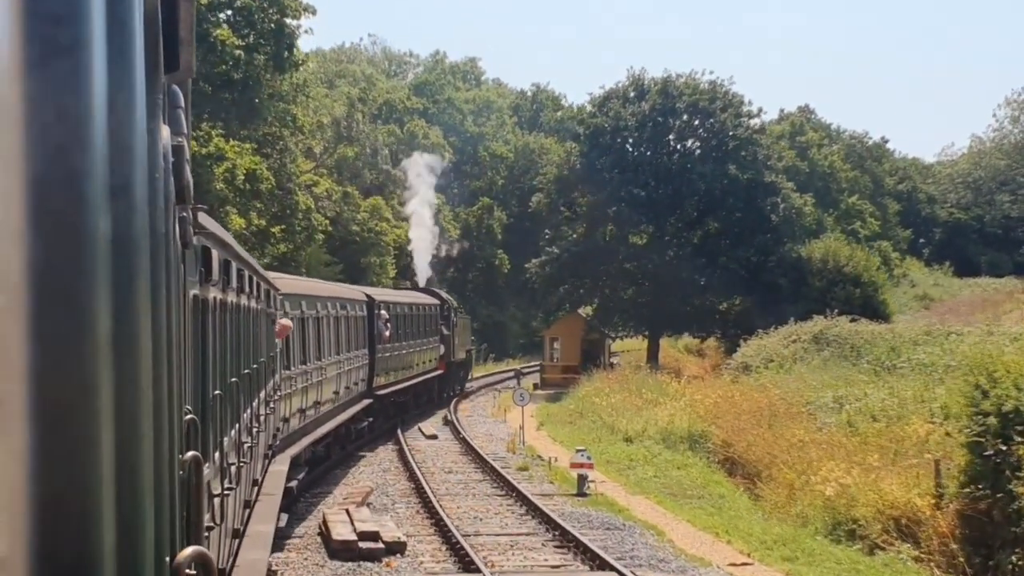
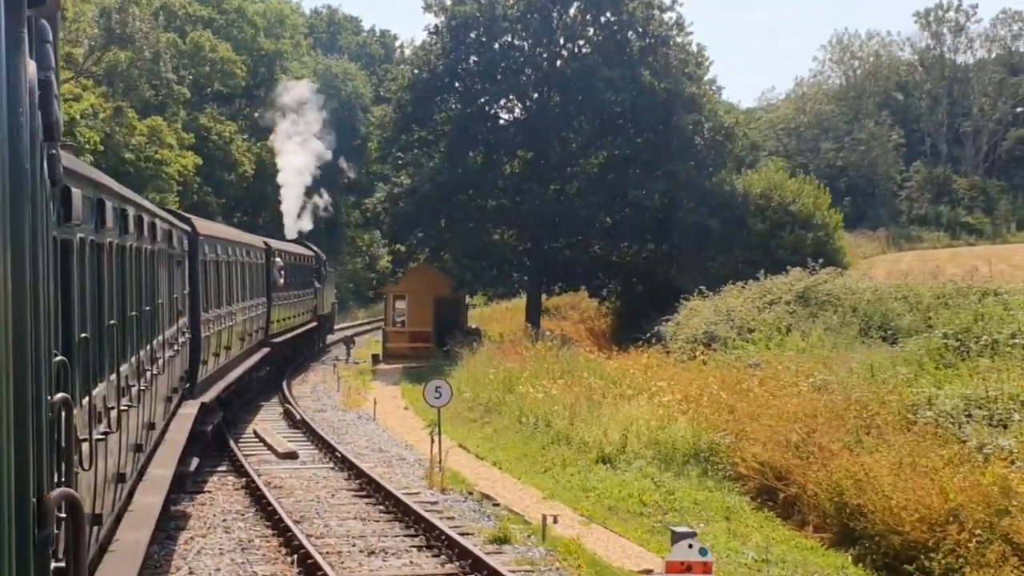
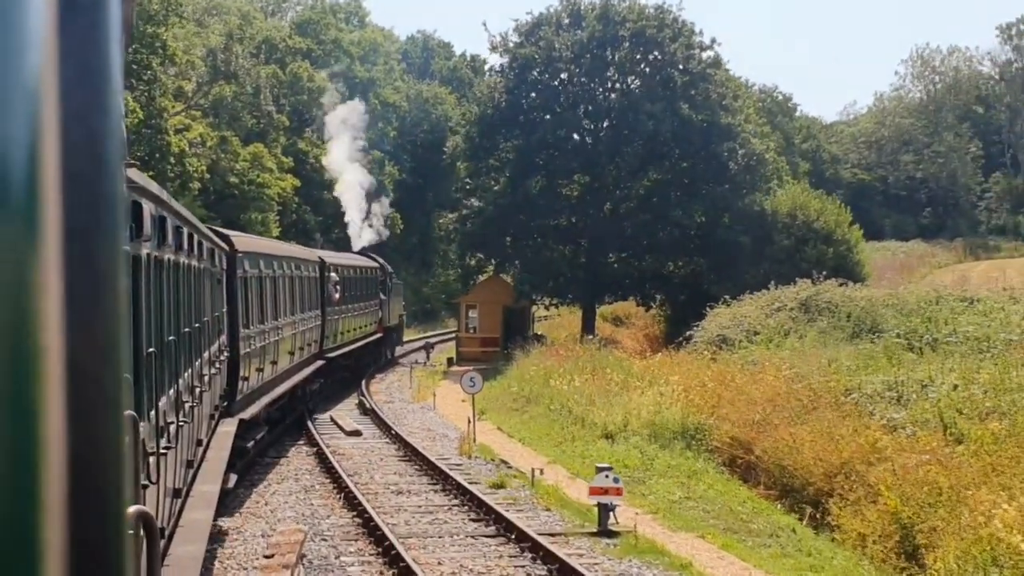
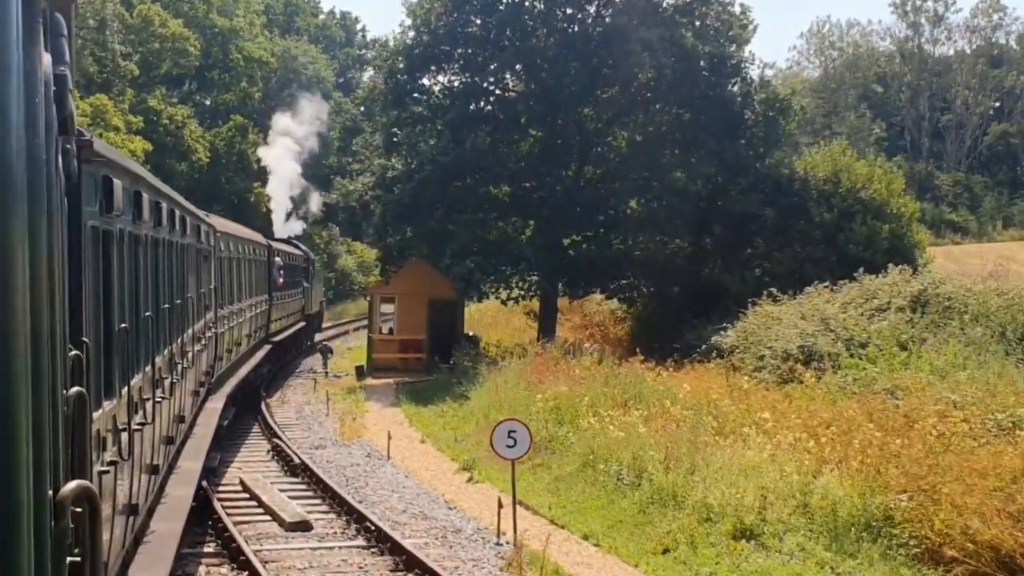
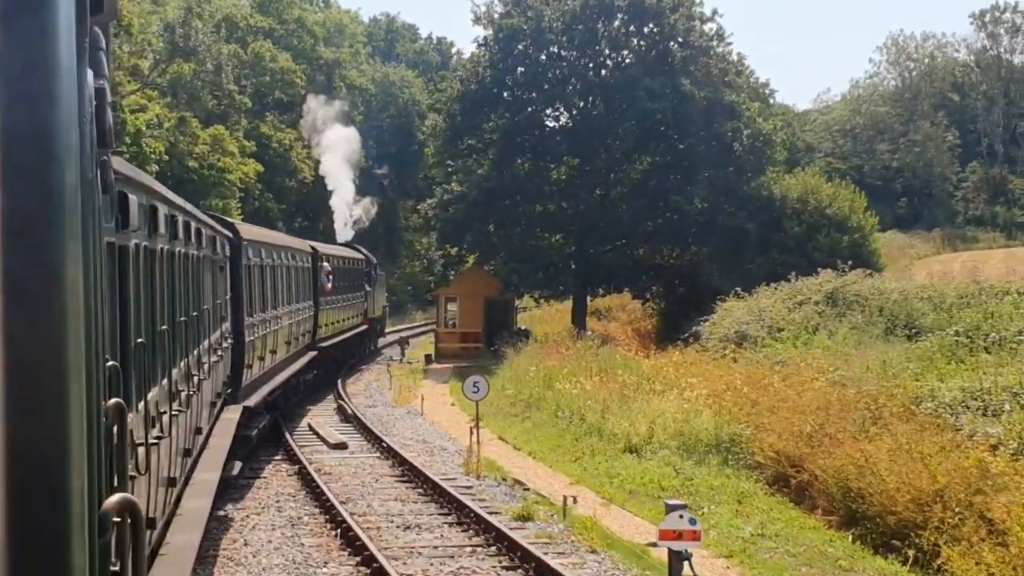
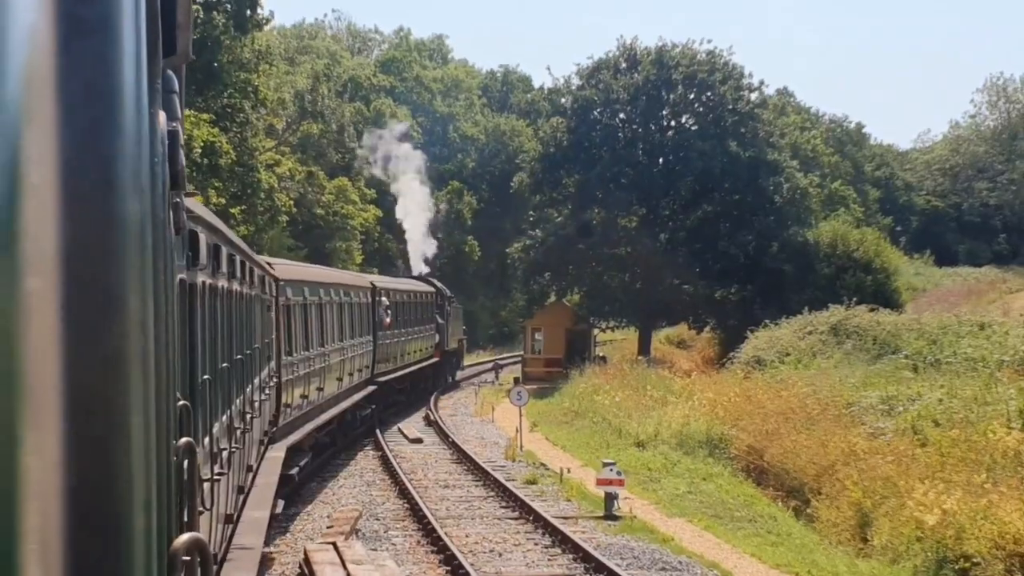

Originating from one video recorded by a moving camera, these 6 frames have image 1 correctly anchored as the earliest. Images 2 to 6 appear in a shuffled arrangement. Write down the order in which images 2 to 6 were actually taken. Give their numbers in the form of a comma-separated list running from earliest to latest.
6, 3, 5, 2, 4
